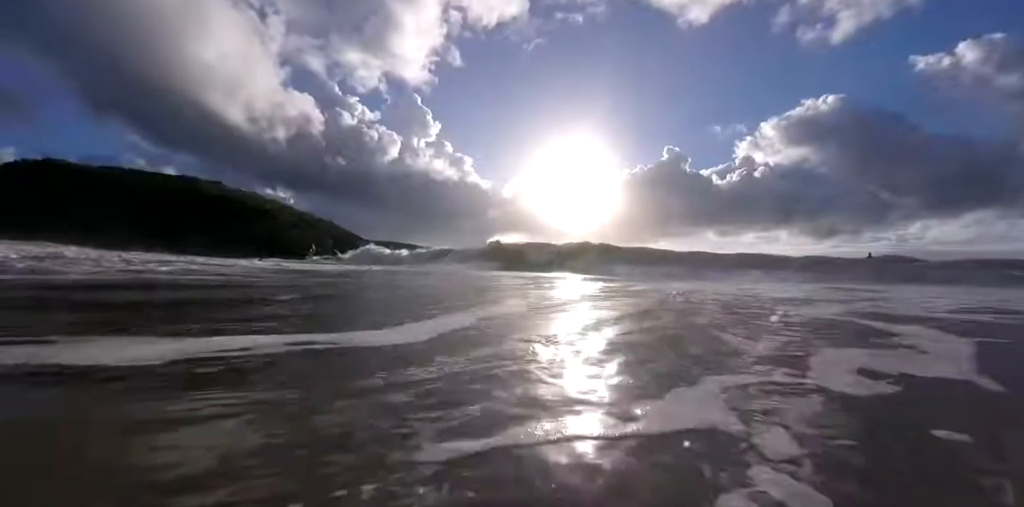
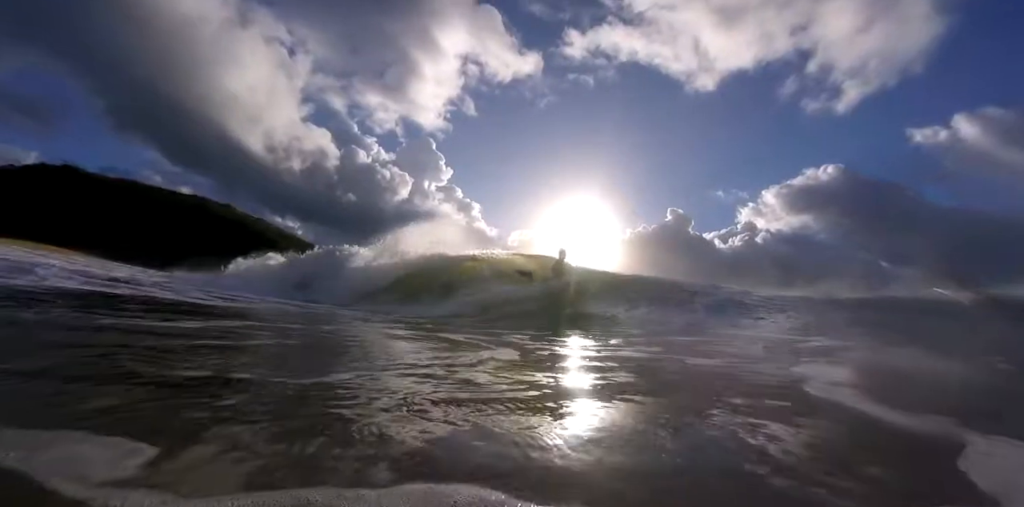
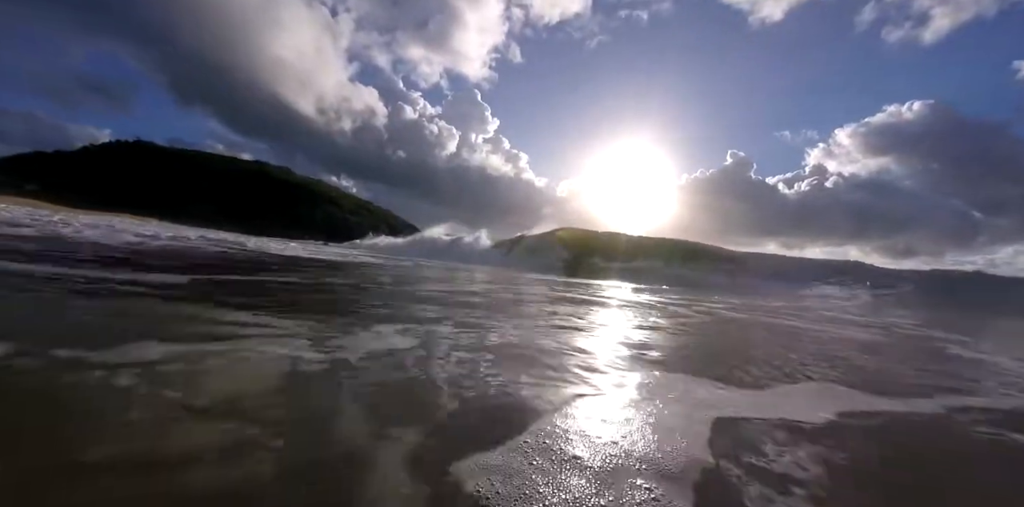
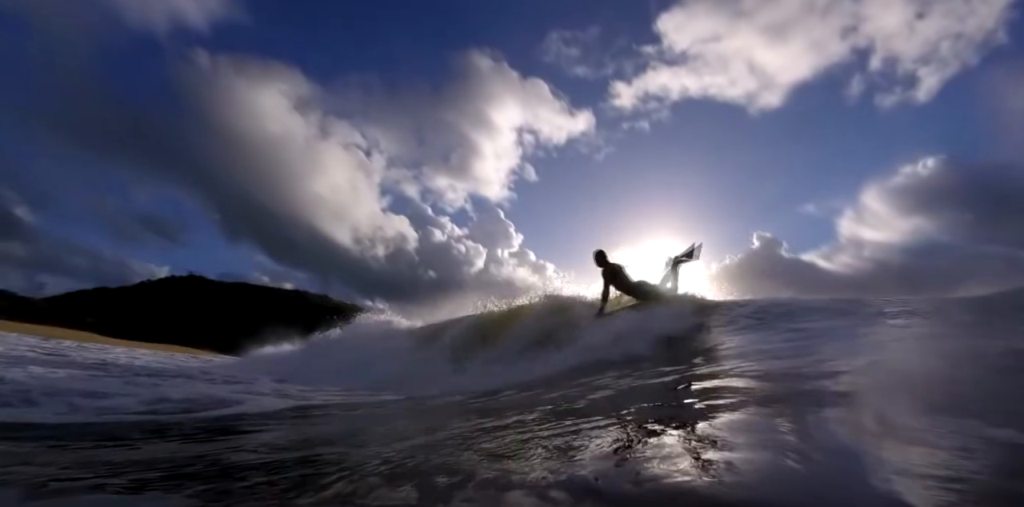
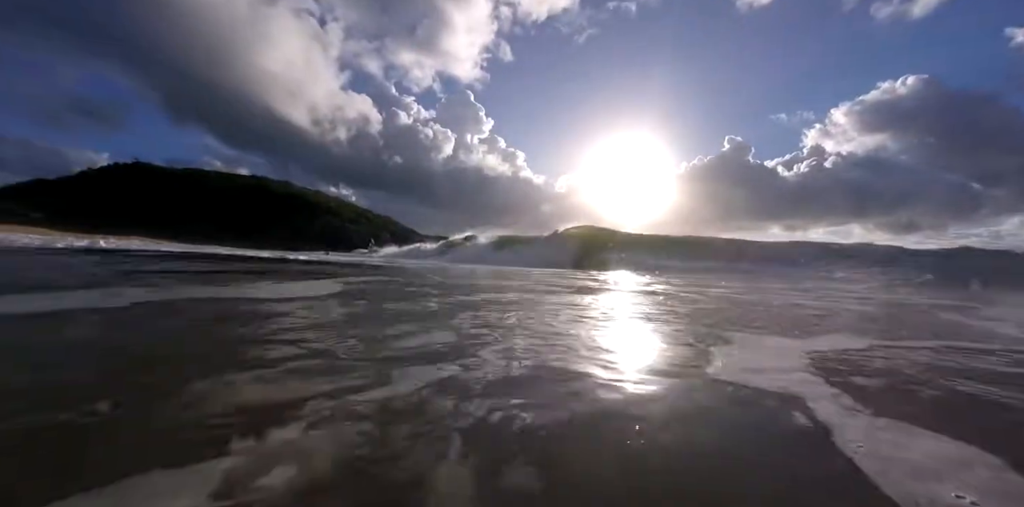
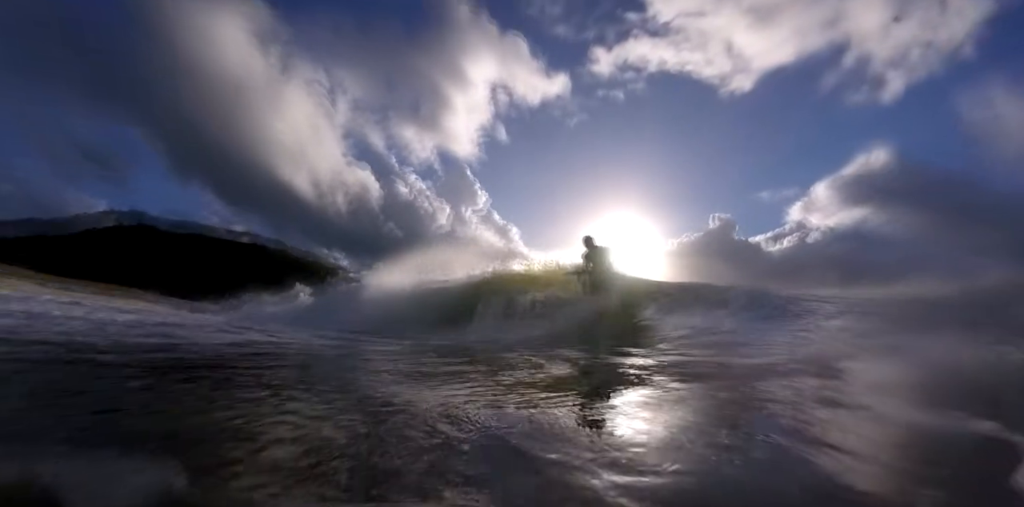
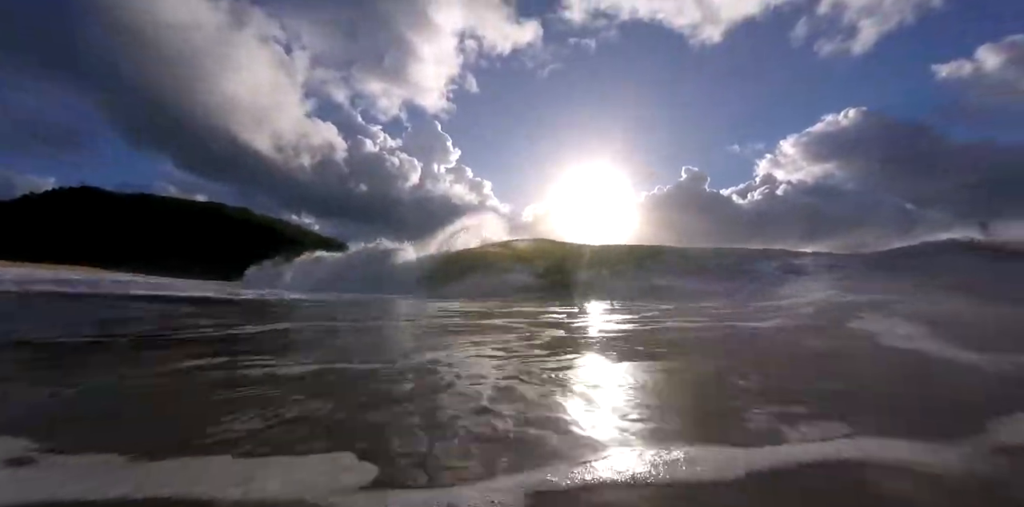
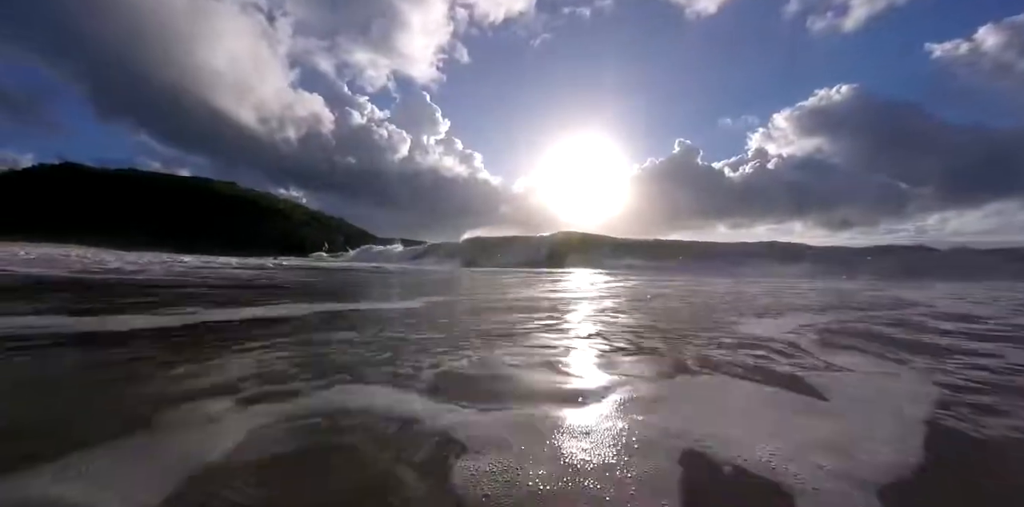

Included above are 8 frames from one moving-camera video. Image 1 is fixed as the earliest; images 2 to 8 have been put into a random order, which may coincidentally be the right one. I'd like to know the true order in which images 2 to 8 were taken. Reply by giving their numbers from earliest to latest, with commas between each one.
8, 5, 3, 7, 2, 6, 4
